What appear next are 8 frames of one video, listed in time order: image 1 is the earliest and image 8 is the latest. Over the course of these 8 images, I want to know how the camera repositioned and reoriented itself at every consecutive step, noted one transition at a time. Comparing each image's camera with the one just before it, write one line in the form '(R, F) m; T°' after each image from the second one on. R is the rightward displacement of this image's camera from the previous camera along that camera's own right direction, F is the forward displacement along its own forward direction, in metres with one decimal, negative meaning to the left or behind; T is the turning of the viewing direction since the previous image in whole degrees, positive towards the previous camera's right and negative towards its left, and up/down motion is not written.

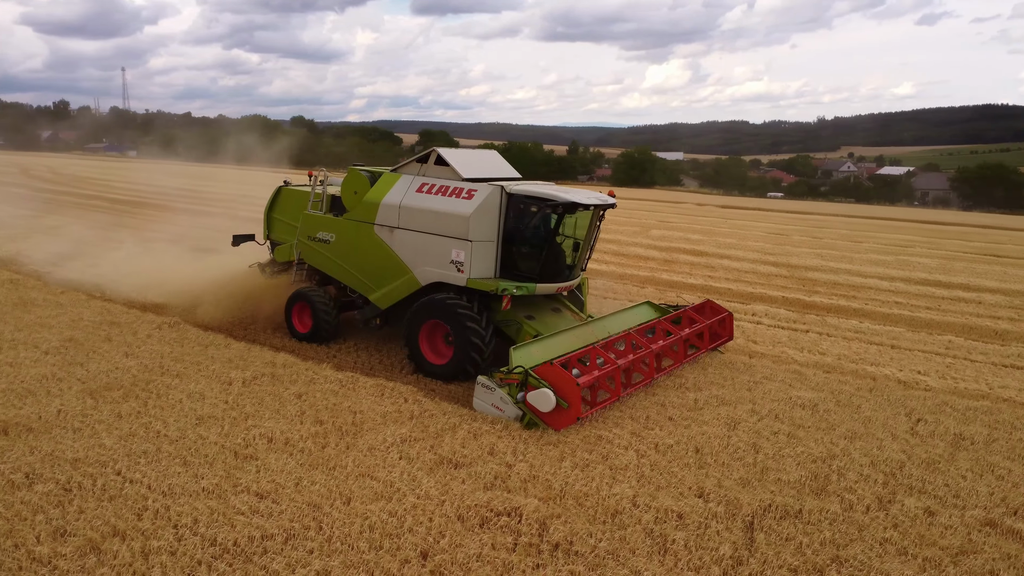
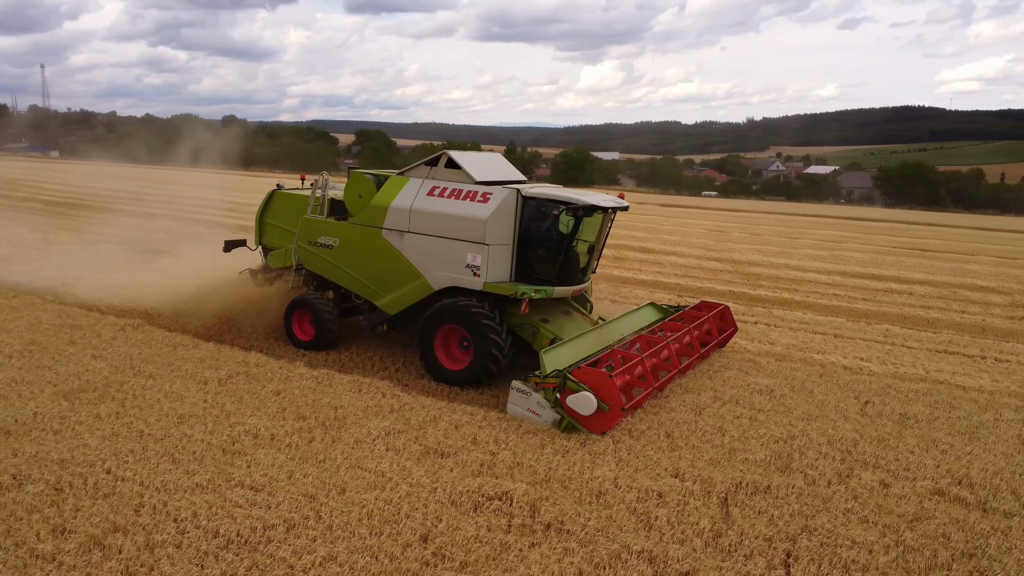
(-0.3, -0.2) m; +4°
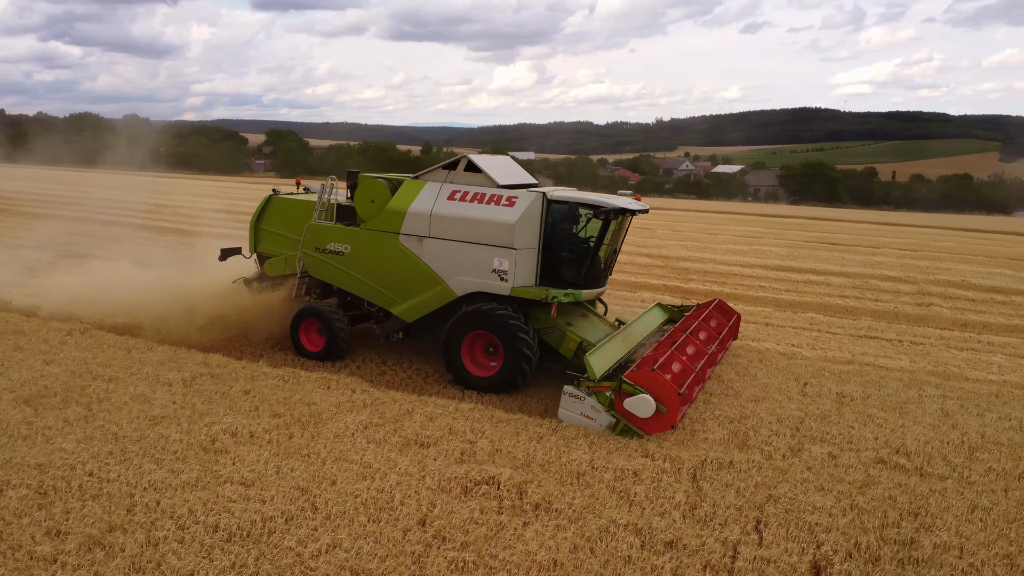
(-0.4, -0.2) m; +6°
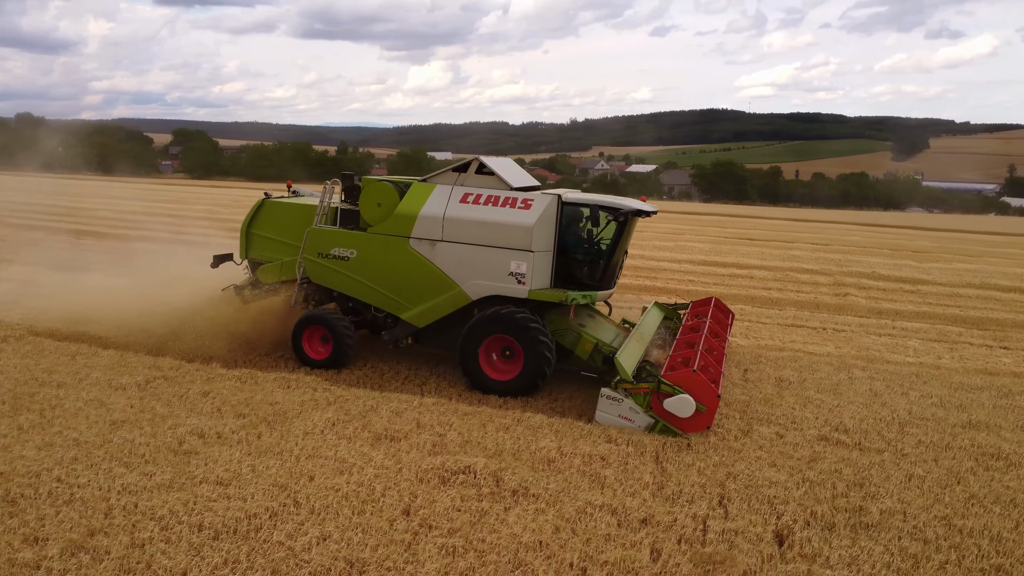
(-0.3, -0.1) m; +6°
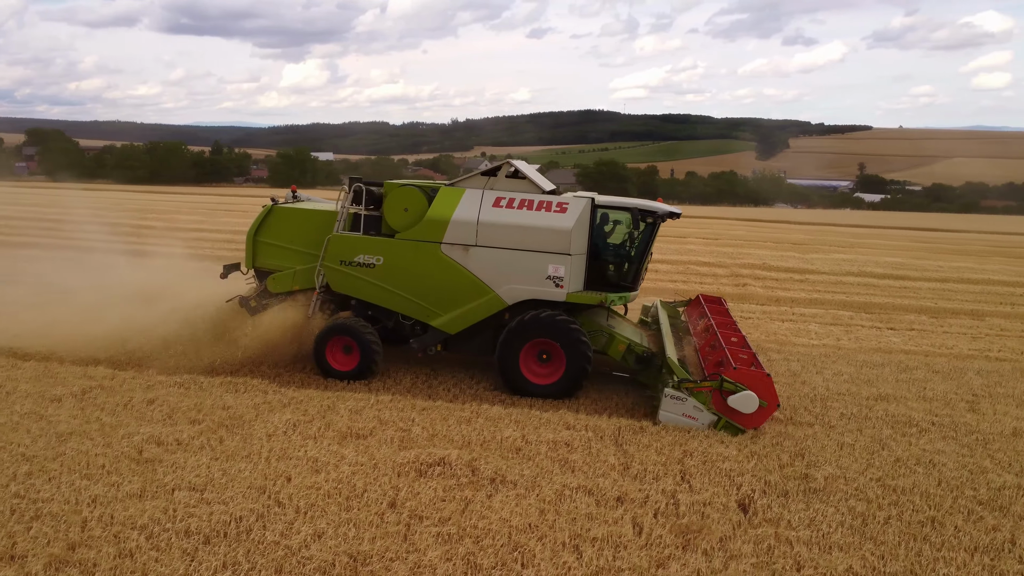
(-0.6, -0.1) m; +8°
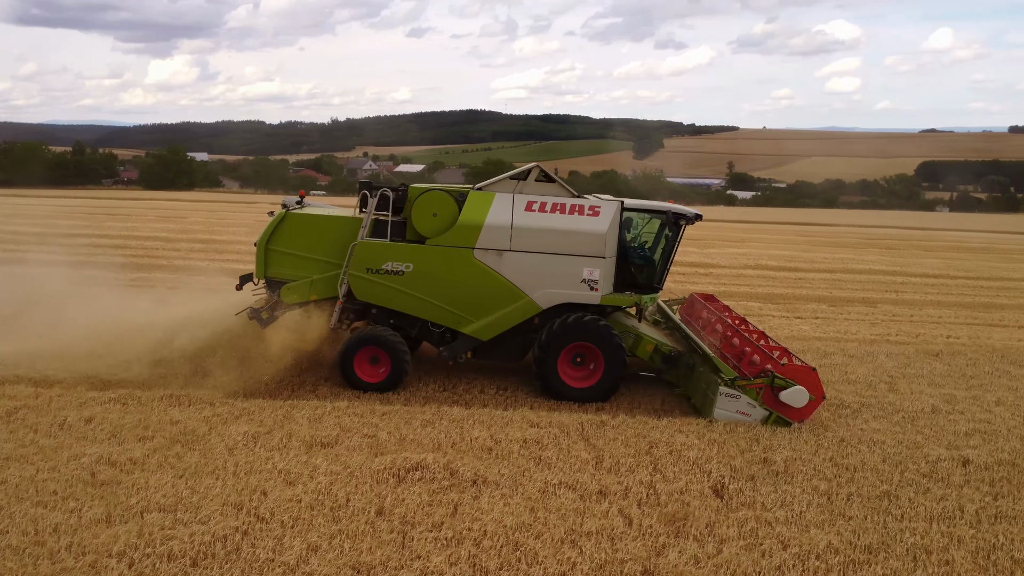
(-0.6, +0.1) m; +8°
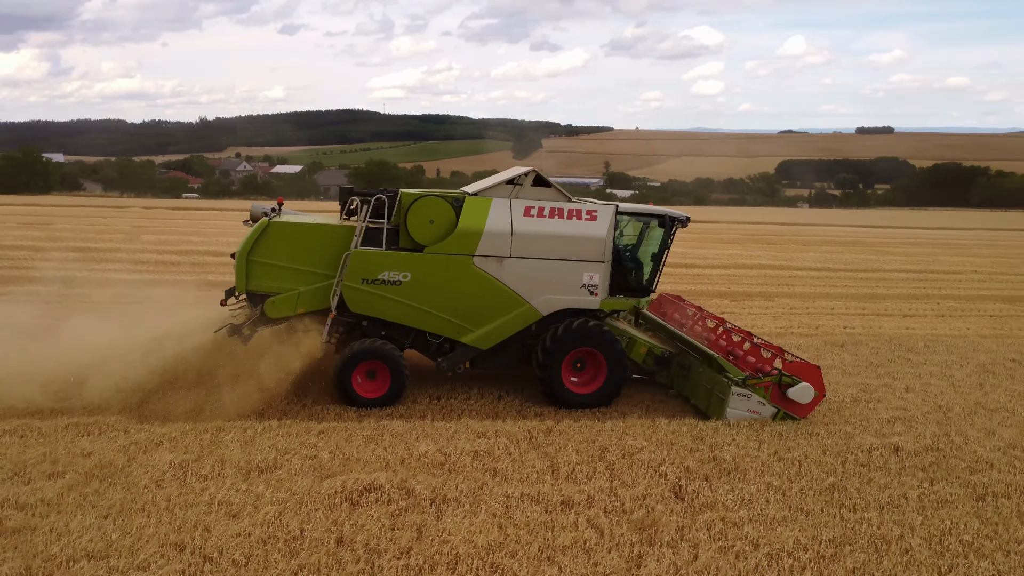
(-0.4, +0.2) m; +8°
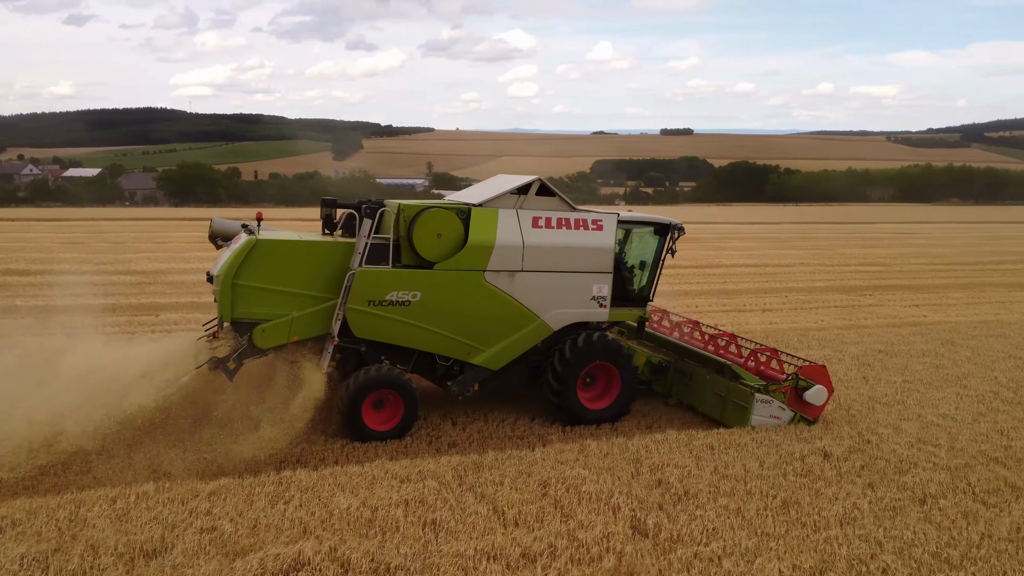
(-0.6, +0.7) m; +12°
